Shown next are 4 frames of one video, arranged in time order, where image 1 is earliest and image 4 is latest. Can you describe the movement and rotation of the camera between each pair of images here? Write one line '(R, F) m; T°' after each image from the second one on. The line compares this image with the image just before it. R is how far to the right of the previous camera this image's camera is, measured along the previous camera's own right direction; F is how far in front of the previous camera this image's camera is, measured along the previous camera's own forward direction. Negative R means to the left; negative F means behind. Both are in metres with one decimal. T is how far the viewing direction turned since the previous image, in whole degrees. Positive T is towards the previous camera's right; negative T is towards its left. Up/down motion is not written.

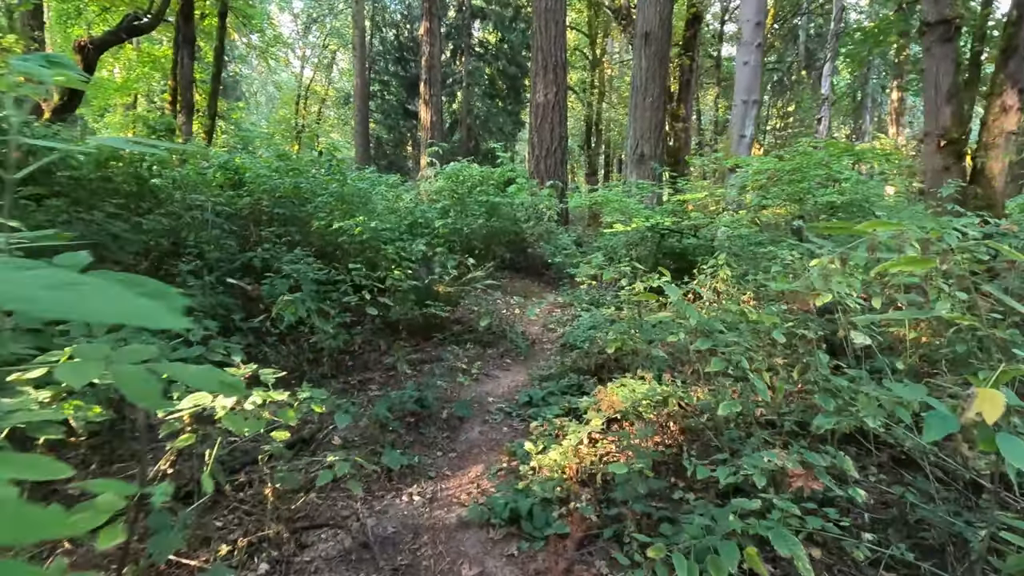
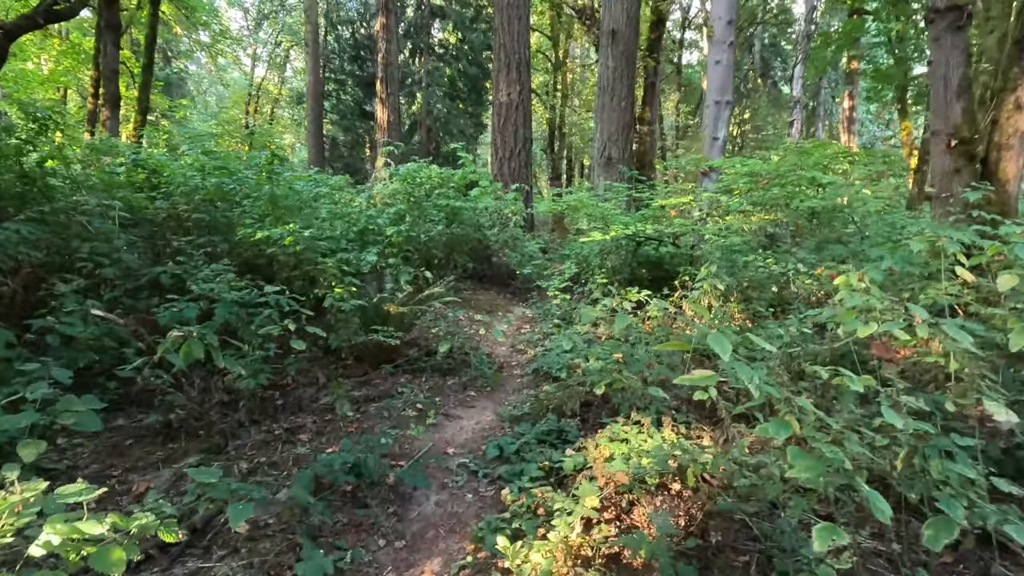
(0.0, +0.8) m; +4°
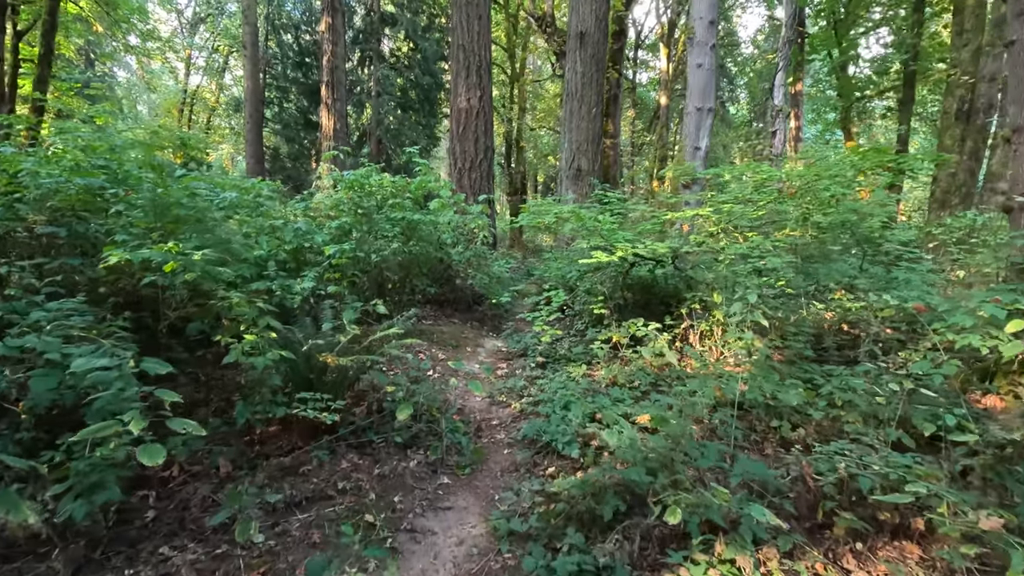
(-0.2, +1.3) m; +5°
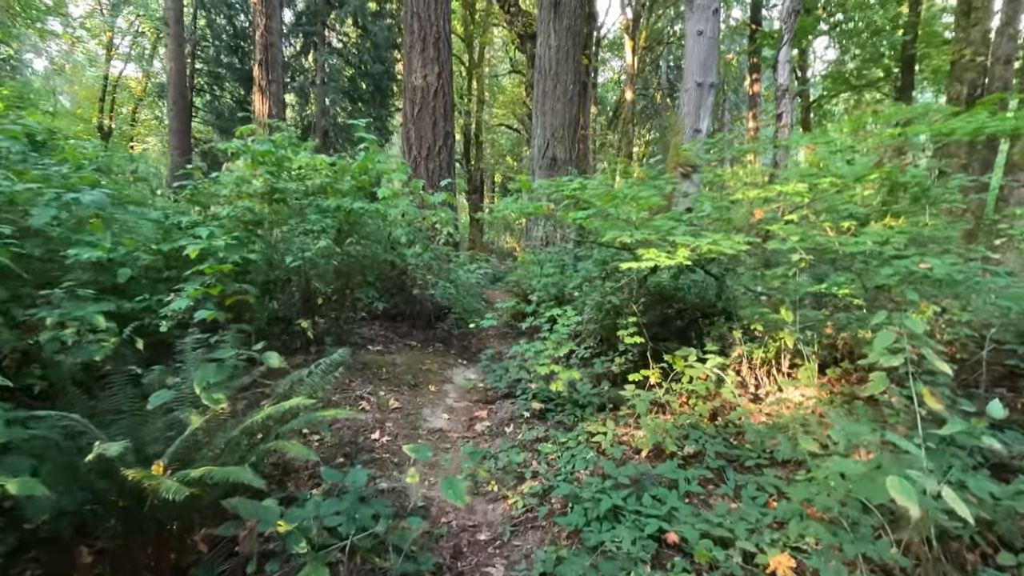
(-0.2, +1.8) m; +5°
